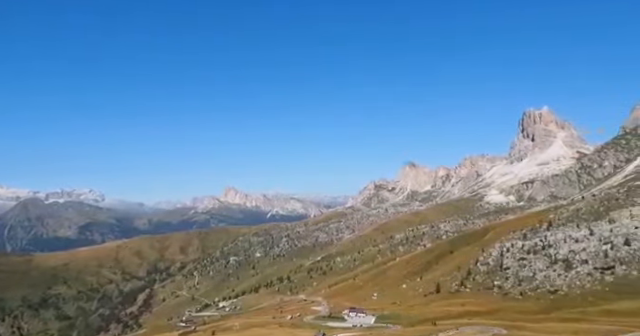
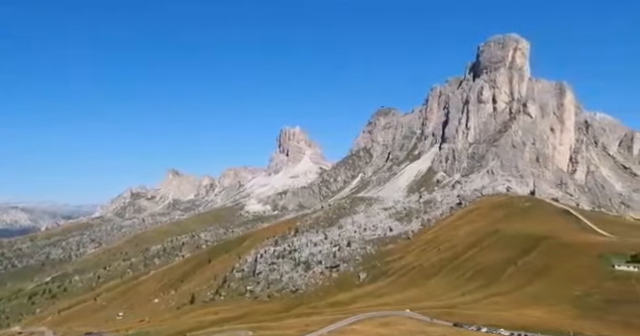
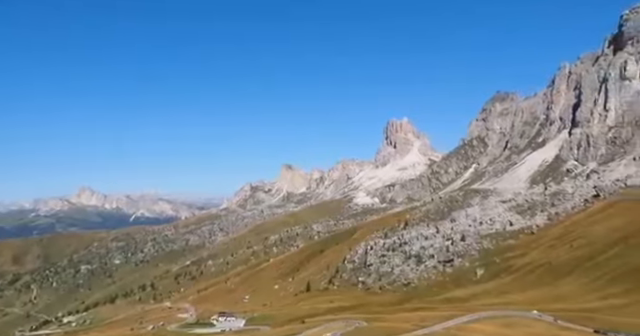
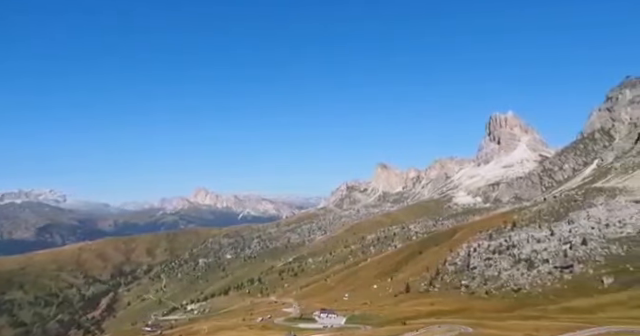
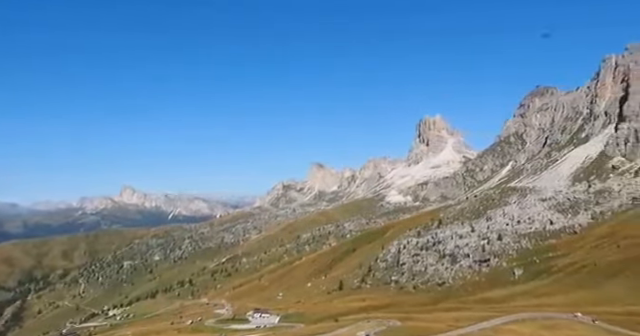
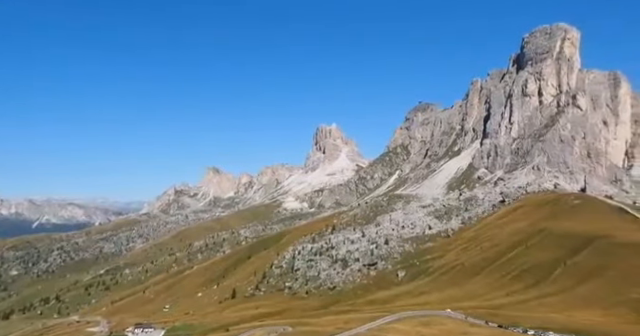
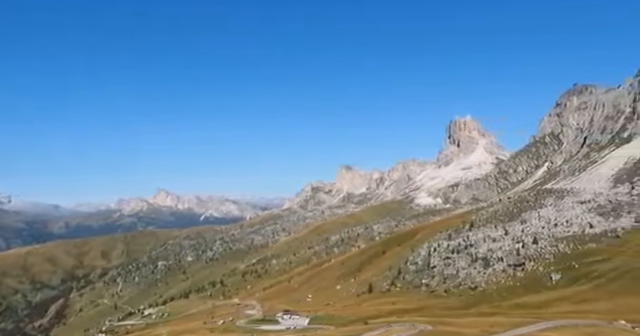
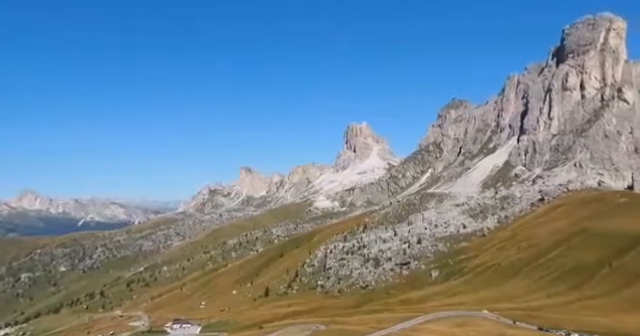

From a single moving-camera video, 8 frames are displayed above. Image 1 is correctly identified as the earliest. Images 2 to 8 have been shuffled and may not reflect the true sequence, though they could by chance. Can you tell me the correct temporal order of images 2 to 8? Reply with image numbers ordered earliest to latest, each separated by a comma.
4, 7, 5, 3, 8, 6, 2
